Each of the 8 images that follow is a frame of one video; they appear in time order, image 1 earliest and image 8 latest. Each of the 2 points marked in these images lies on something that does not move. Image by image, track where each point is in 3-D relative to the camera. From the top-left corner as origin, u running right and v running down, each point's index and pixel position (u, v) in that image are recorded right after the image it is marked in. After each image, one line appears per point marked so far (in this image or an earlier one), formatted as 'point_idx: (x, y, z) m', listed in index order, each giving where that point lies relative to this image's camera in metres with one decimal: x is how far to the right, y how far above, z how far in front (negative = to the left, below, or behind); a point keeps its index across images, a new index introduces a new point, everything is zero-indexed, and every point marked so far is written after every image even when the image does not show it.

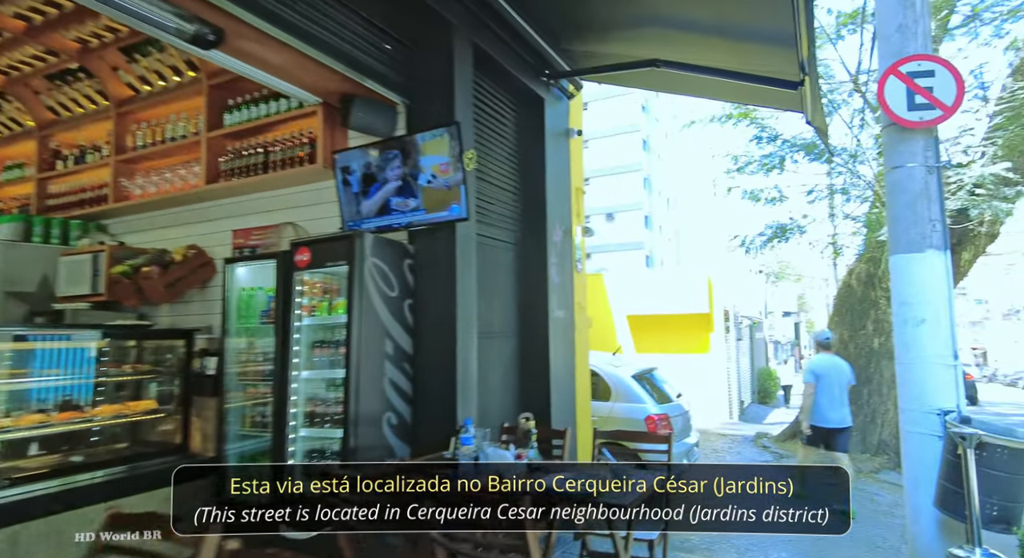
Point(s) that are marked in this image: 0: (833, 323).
0: (+4.8, -0.6, +9.0) m
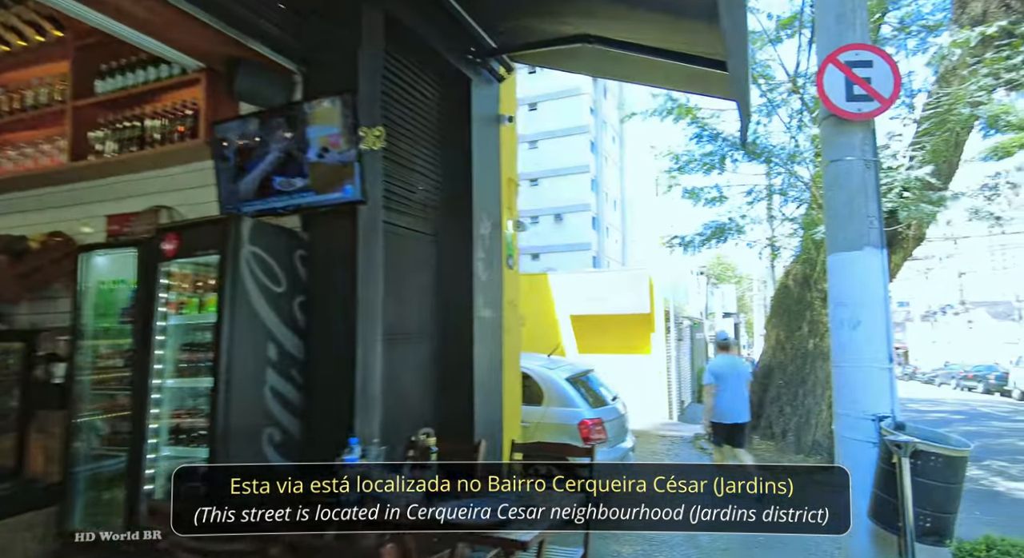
0: (+3.8, -0.7, +9.0) m
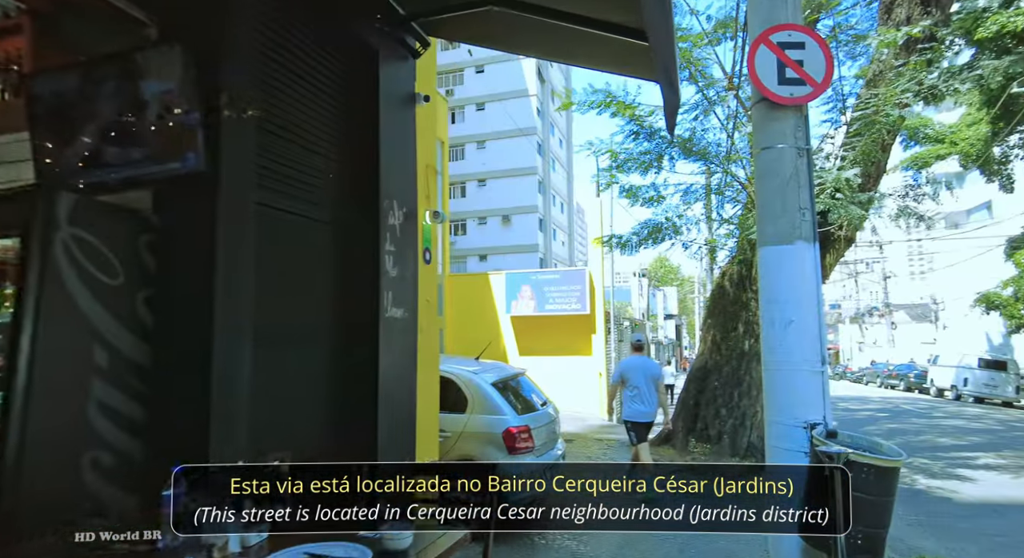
0: (+2.9, -0.7, +8.9) m
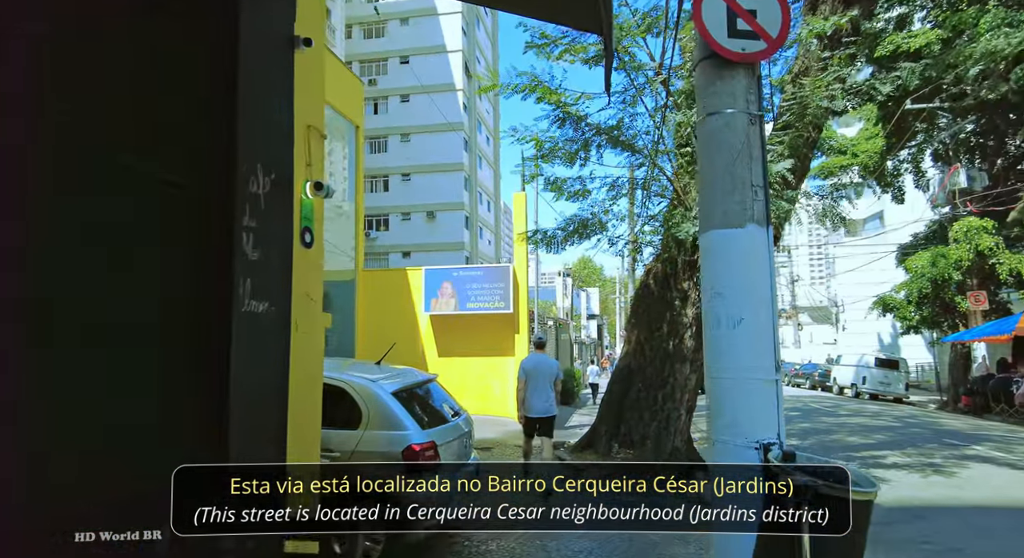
0: (+1.7, -0.6, +8.6) m
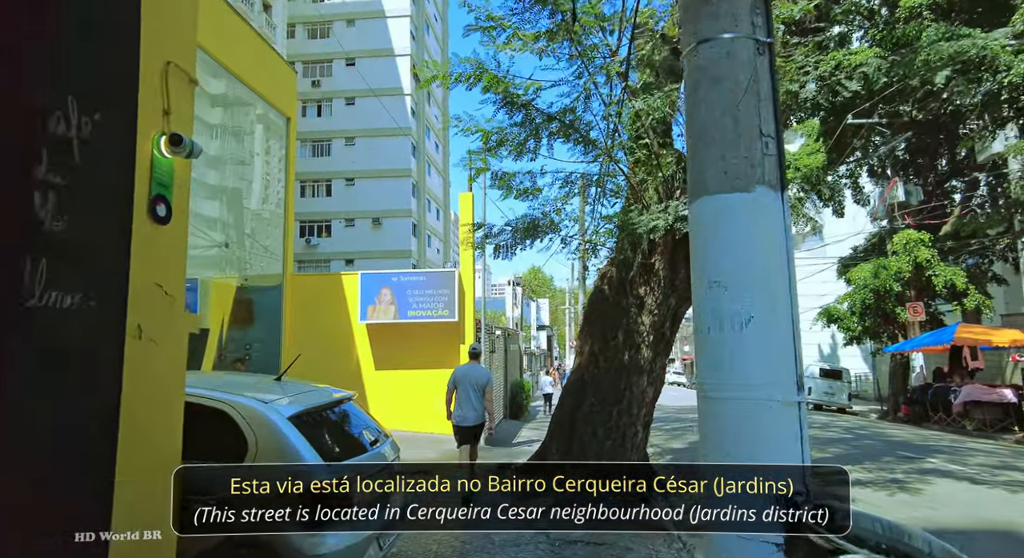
0: (+0.9, -0.7, +7.9) m
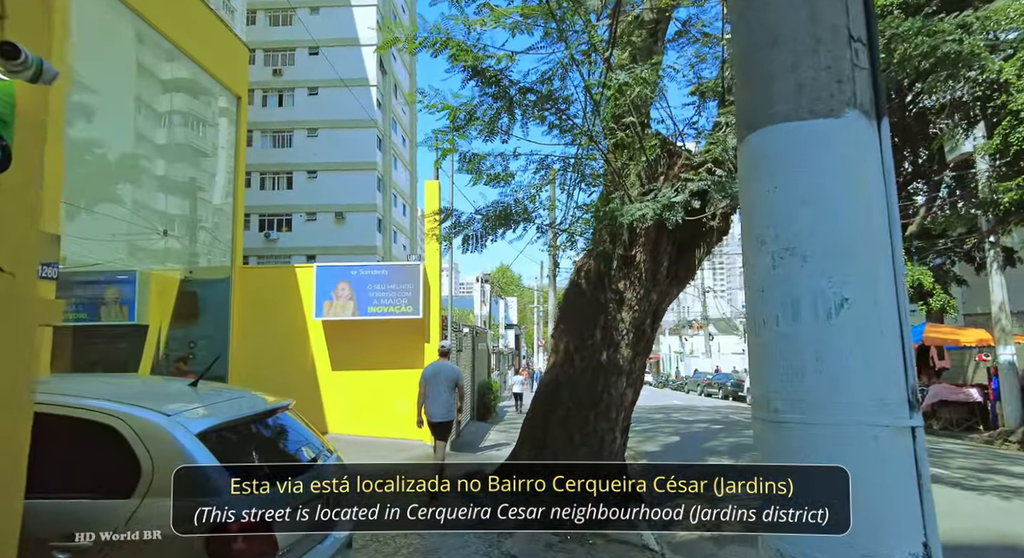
0: (+0.5, -0.6, +7.3) m
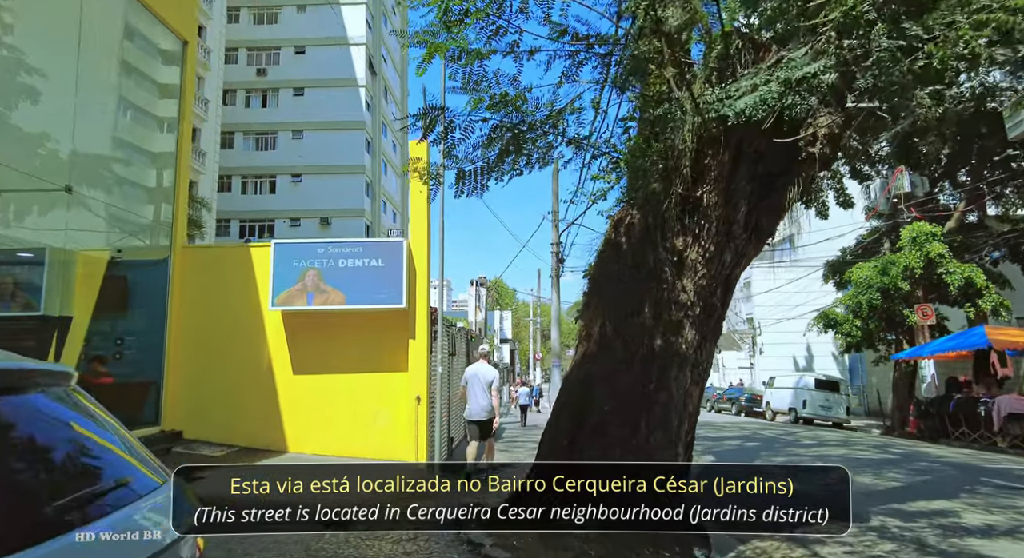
0: (+0.7, -0.2, +5.3) m
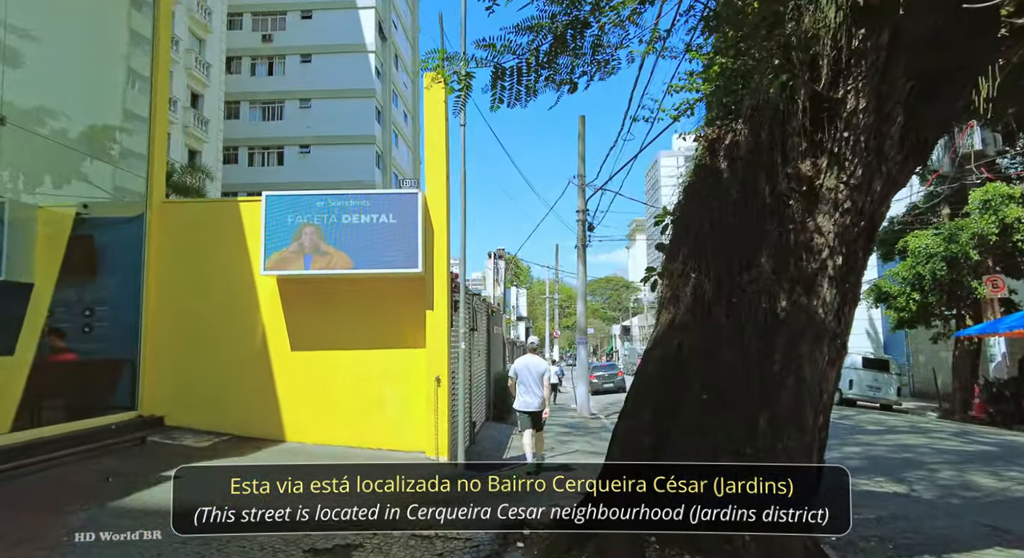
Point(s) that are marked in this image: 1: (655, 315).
0: (+1.0, +0.1, +3.9) m
1: (+0.9, -0.2, +3.9) m
